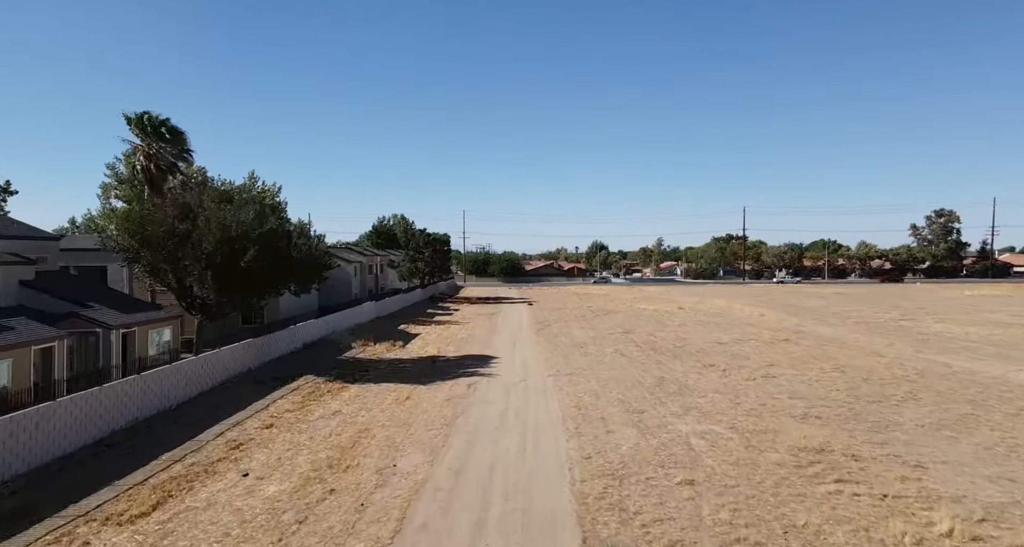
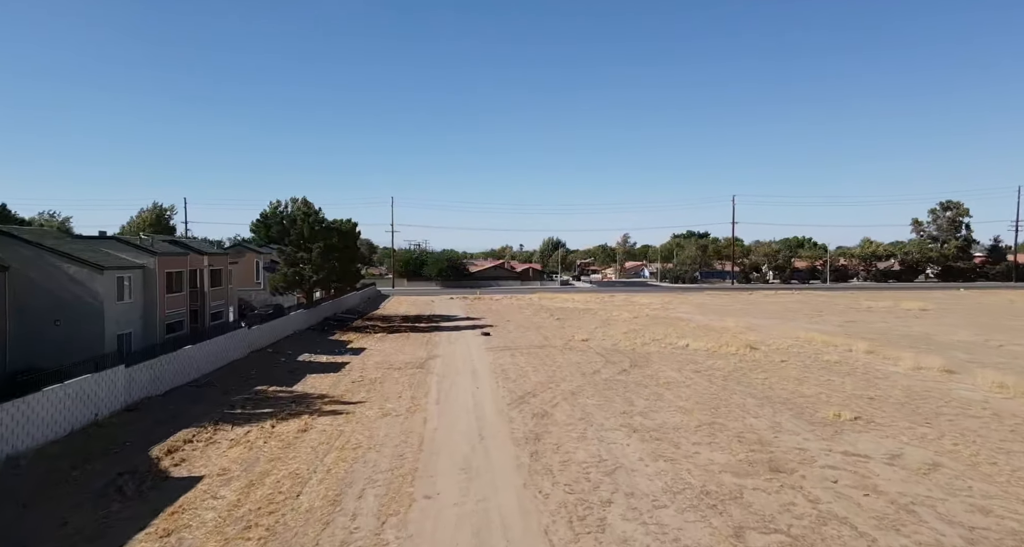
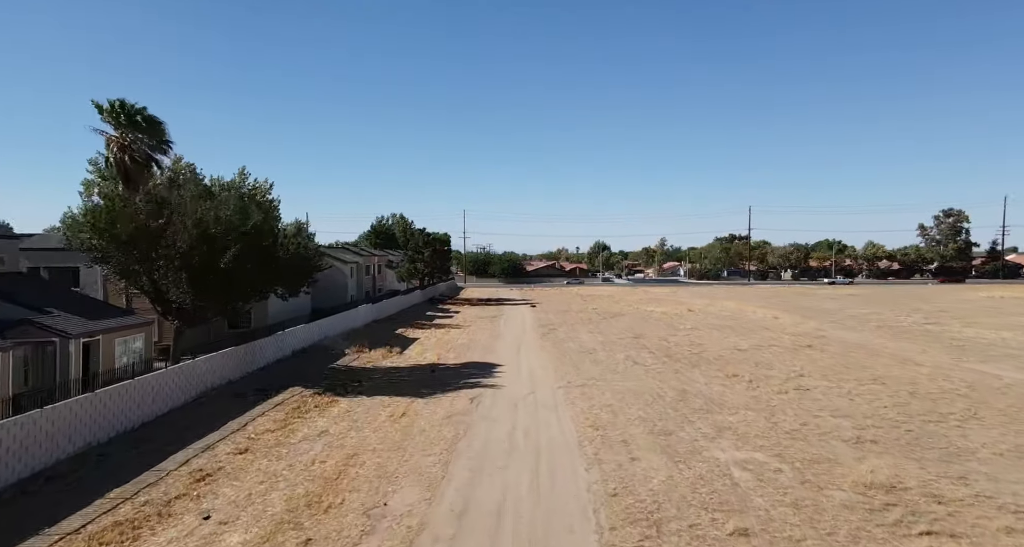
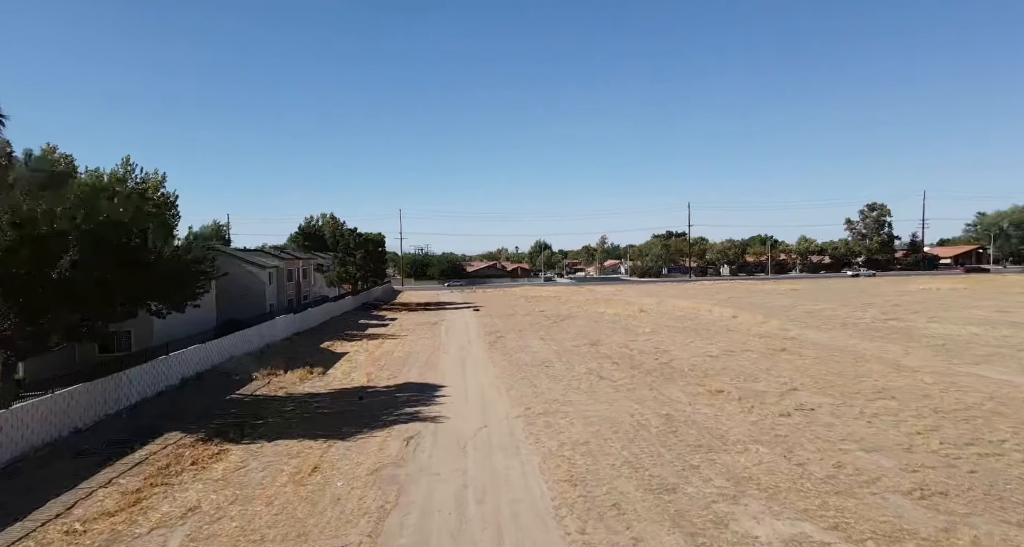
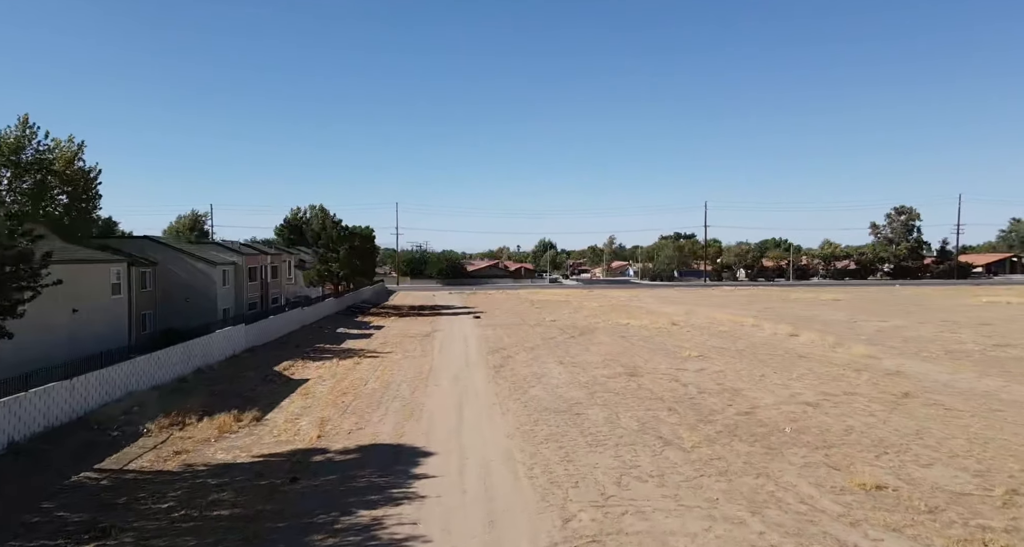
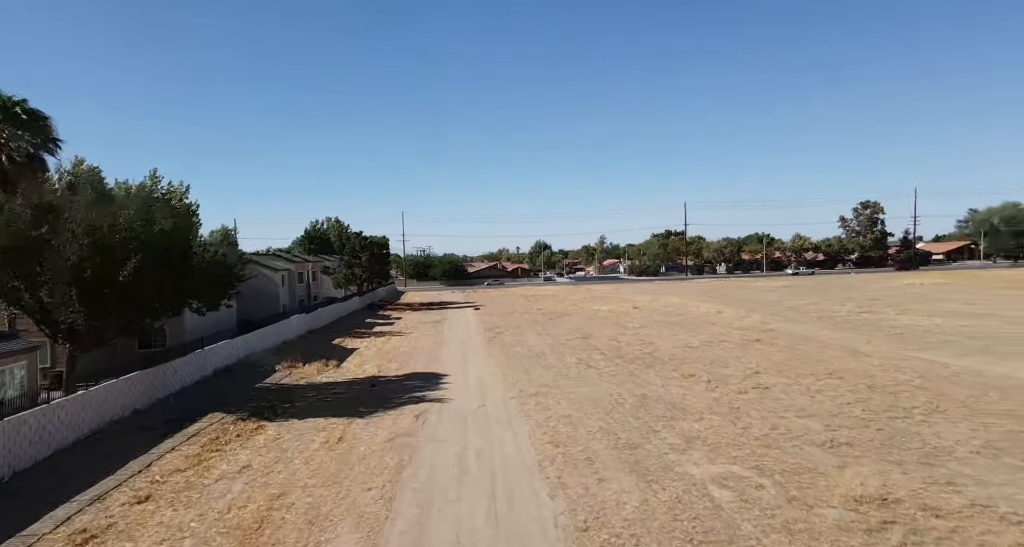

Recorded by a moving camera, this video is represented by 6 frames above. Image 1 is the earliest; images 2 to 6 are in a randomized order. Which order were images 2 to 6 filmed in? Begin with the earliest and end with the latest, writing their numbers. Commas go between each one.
3, 6, 4, 5, 2
